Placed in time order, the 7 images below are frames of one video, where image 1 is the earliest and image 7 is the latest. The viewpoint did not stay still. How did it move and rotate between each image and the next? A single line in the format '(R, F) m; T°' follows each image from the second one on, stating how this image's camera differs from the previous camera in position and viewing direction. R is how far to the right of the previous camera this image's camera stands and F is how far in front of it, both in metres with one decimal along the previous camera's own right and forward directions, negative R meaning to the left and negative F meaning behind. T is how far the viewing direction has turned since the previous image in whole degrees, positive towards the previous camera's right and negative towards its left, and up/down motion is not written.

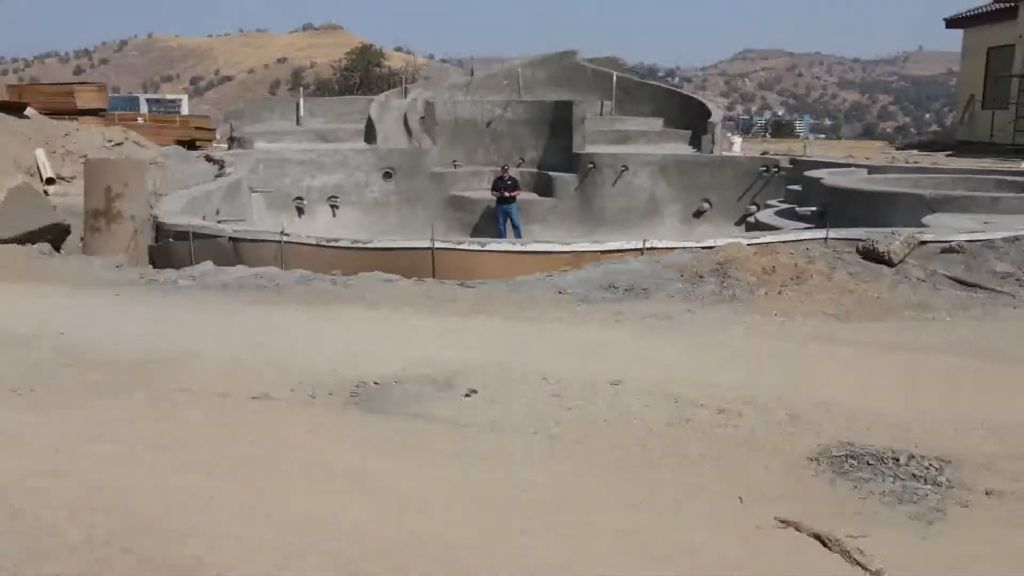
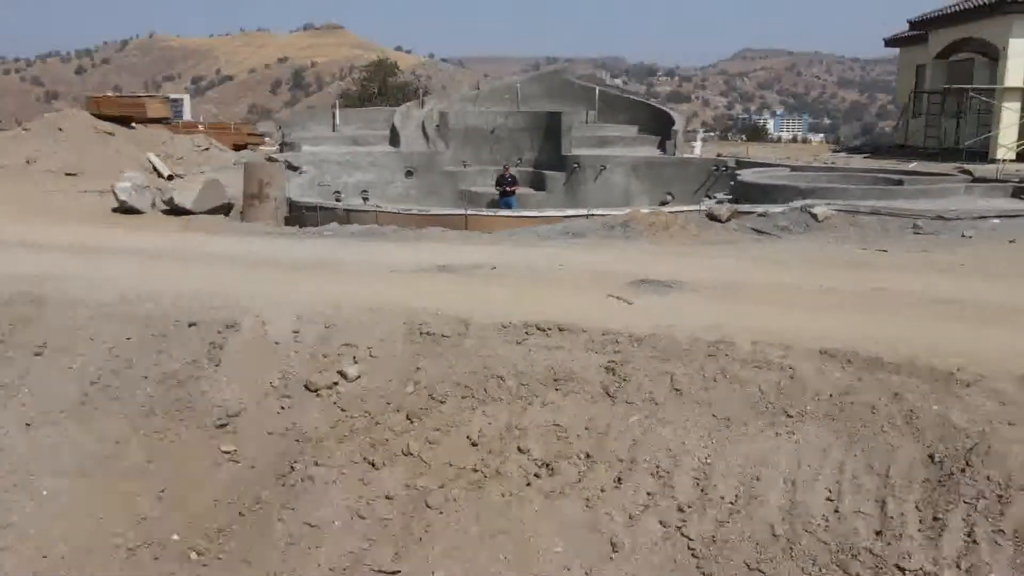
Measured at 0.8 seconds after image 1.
(0.0, -2.9) m; 0°
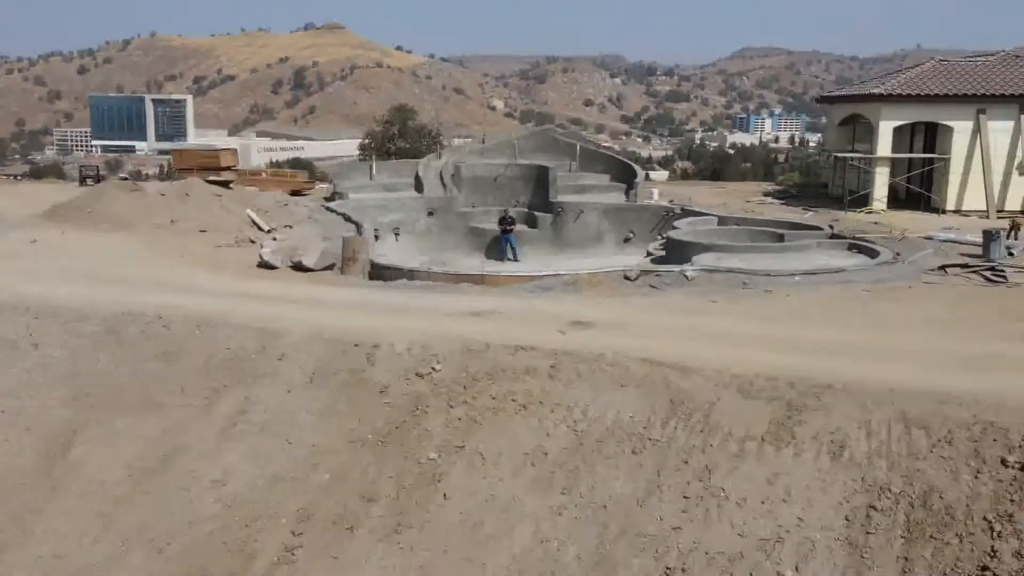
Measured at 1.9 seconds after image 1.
(0.0, -4.6) m; 0°
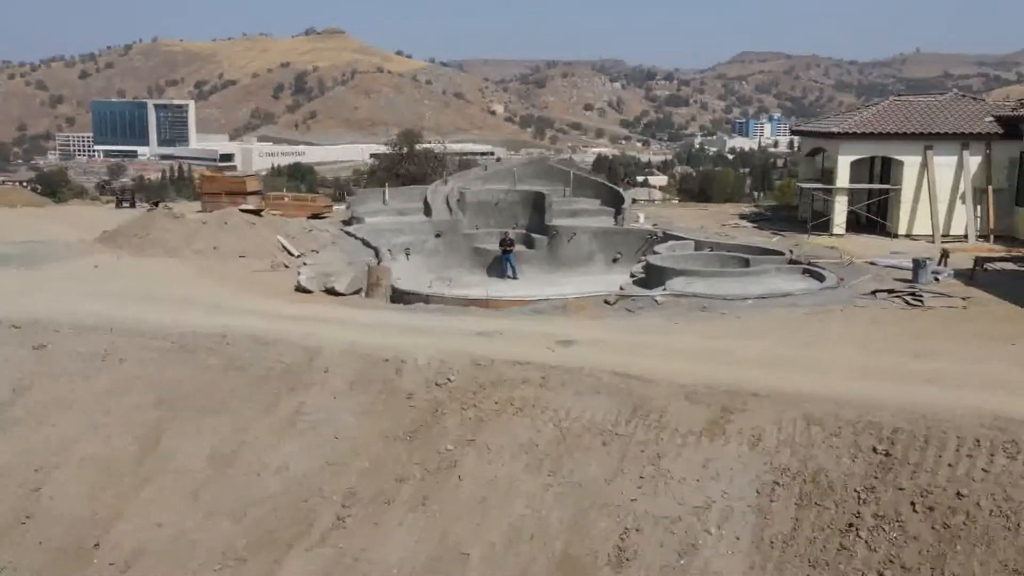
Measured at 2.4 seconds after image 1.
(0.0, -2.2) m; 0°
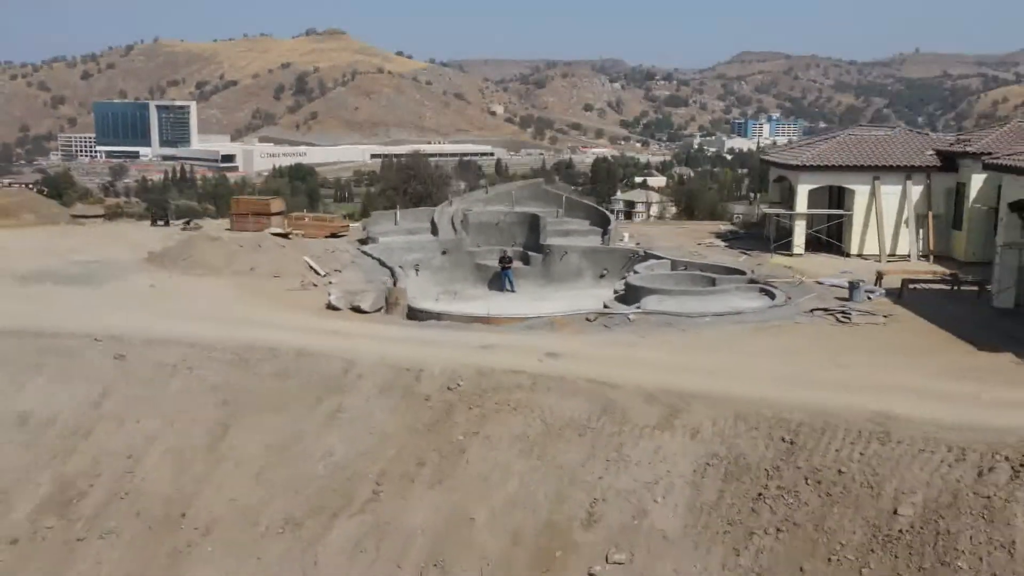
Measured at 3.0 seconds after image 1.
(0.0, -2.7) m; 0°
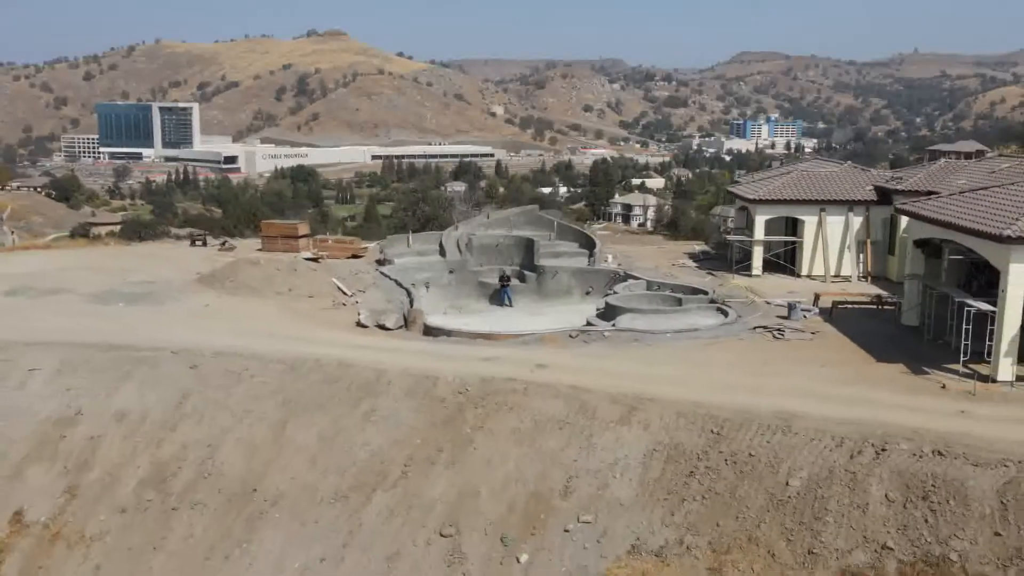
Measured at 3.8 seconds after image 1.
(0.0, -3.7) m; 0°
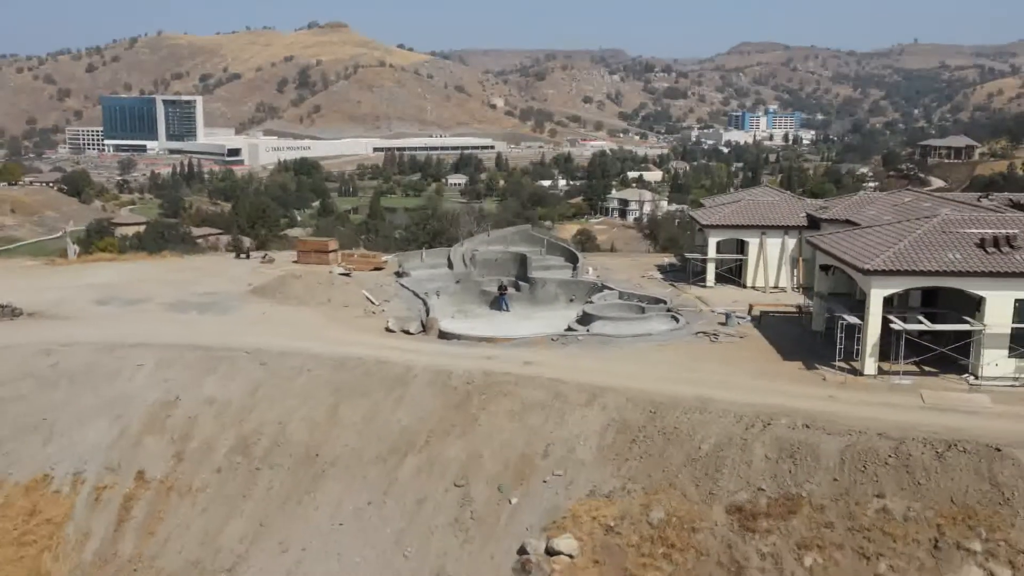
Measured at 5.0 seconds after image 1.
(+0.1, -5.8) m; 0°
